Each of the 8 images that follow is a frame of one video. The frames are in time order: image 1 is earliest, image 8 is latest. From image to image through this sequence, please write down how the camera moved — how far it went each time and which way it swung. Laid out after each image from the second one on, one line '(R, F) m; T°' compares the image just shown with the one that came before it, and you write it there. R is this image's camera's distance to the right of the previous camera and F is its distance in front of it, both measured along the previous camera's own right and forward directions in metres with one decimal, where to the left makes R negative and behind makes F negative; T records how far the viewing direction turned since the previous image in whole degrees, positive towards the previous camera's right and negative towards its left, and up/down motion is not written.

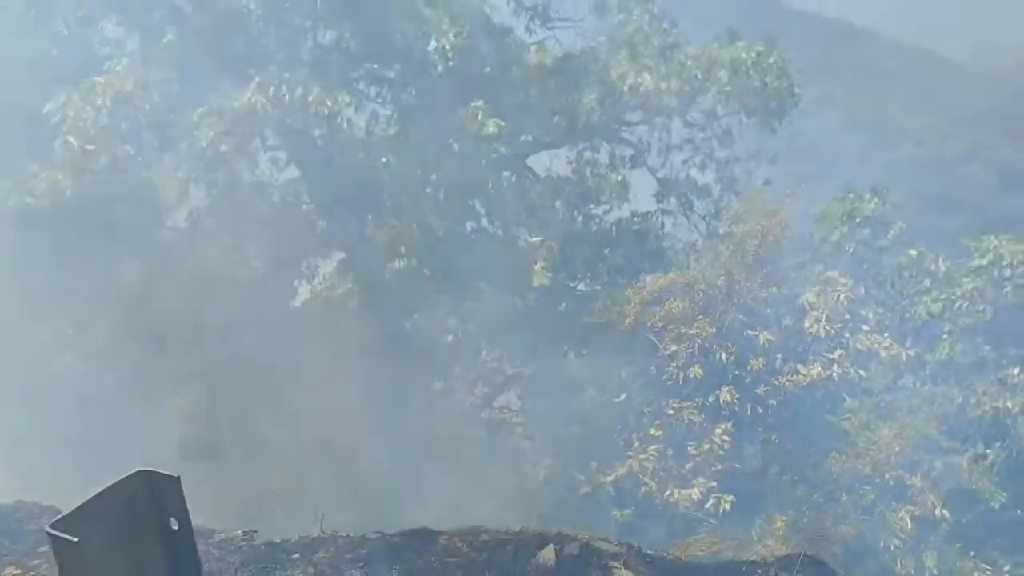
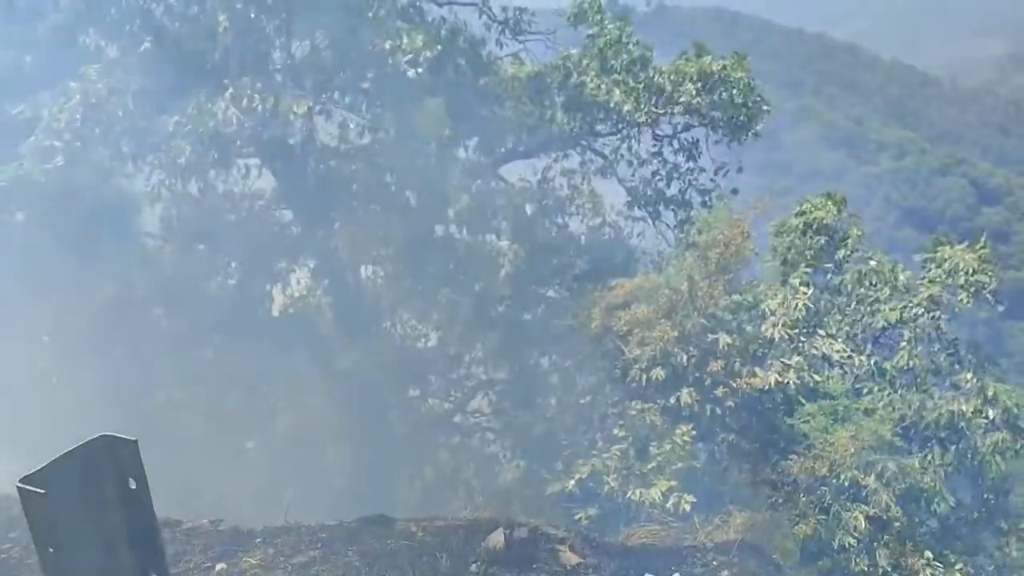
(+0.2, -0.5) m; +1°
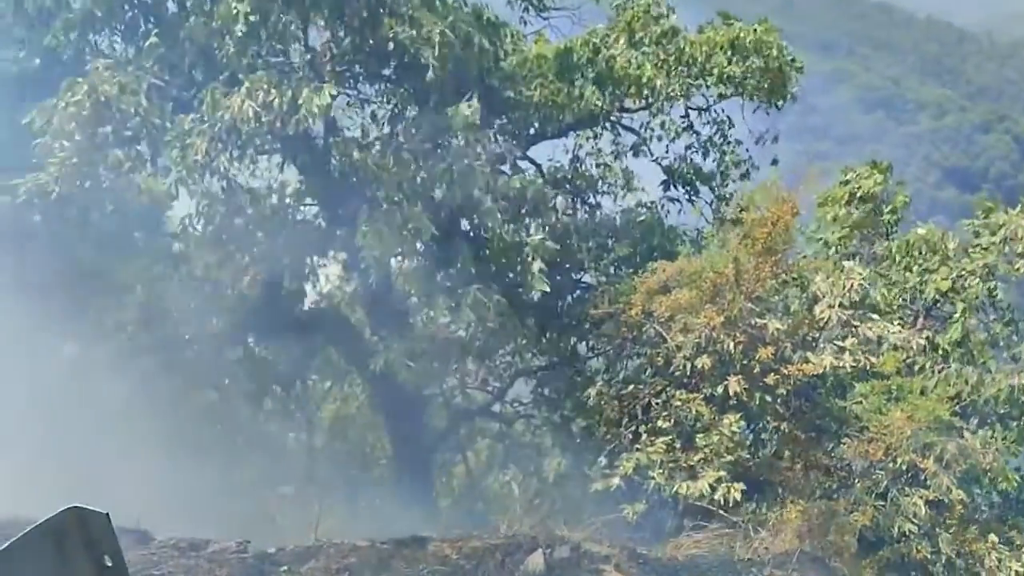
(+0.1, +0.7) m; -2°
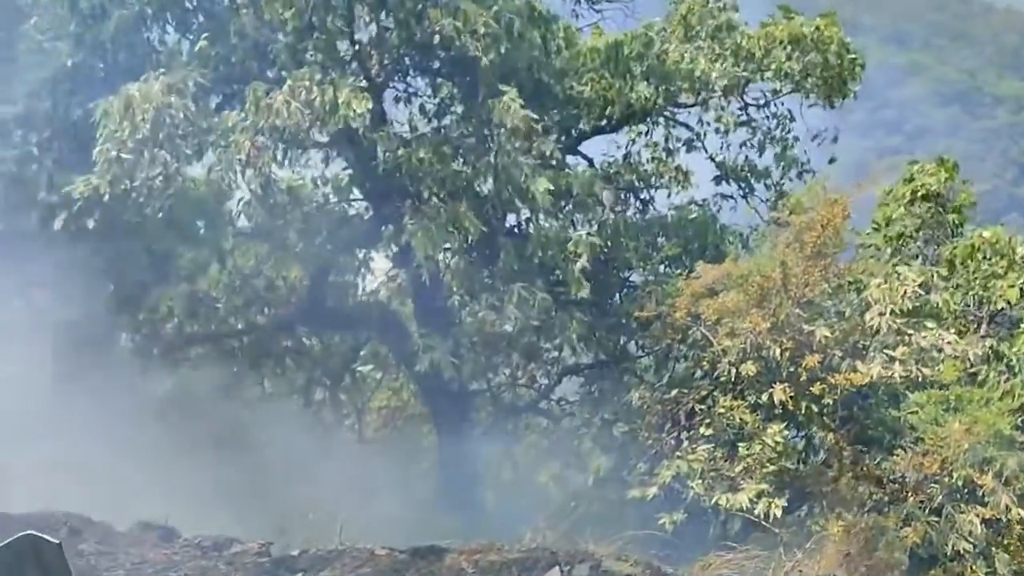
(+0.4, +0.4) m; -3°
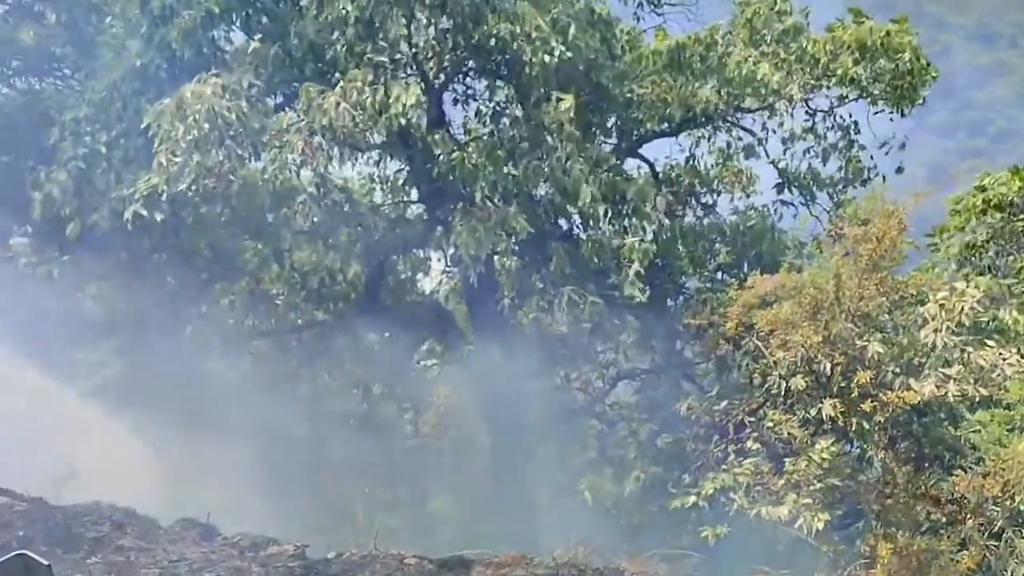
(+0.4, +0.2) m; -4°
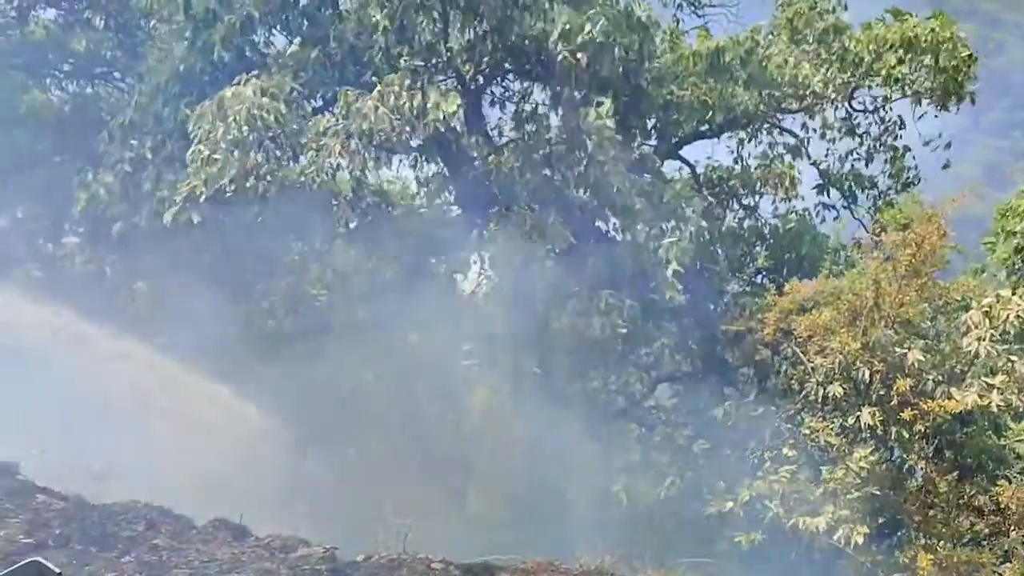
(+0.2, +0.1) m; -2°
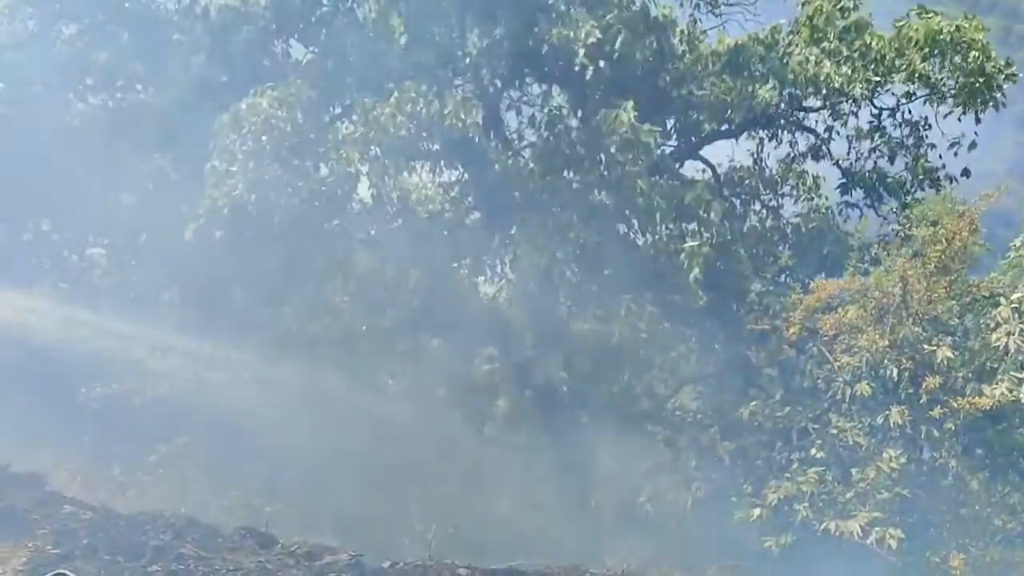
(-0.1, +0.1) m; -1°
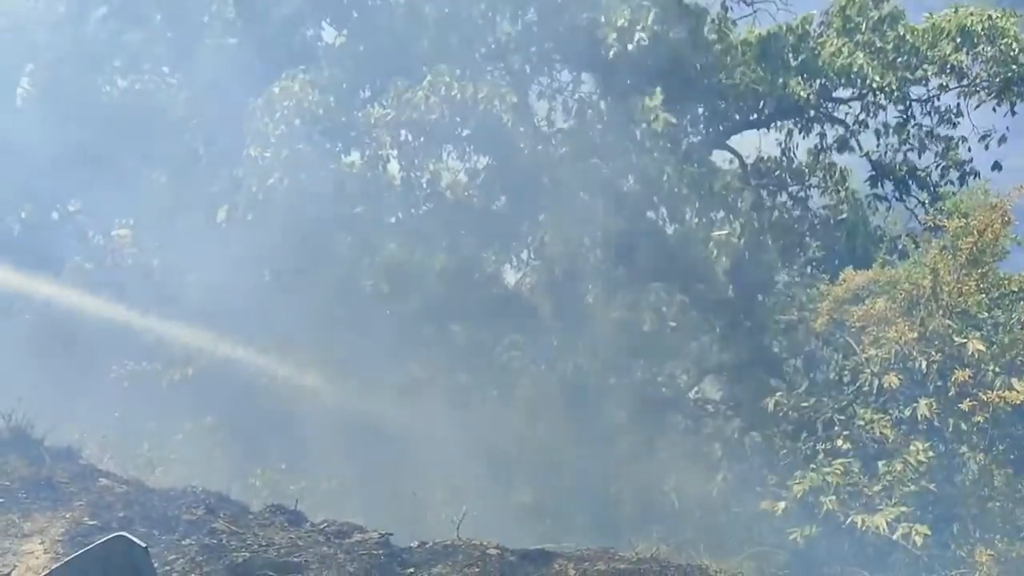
(0.0, -0.2) m; -1°
